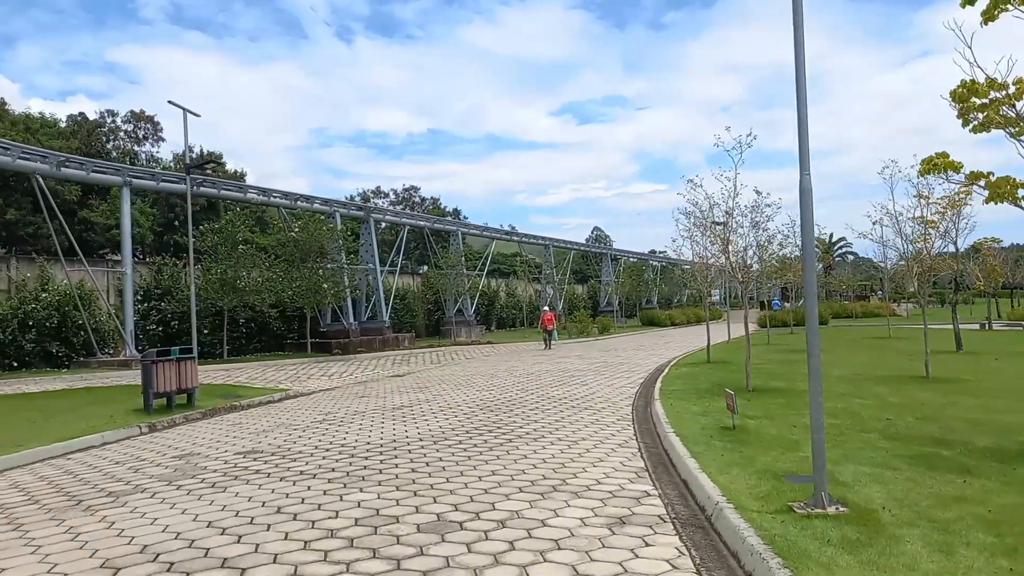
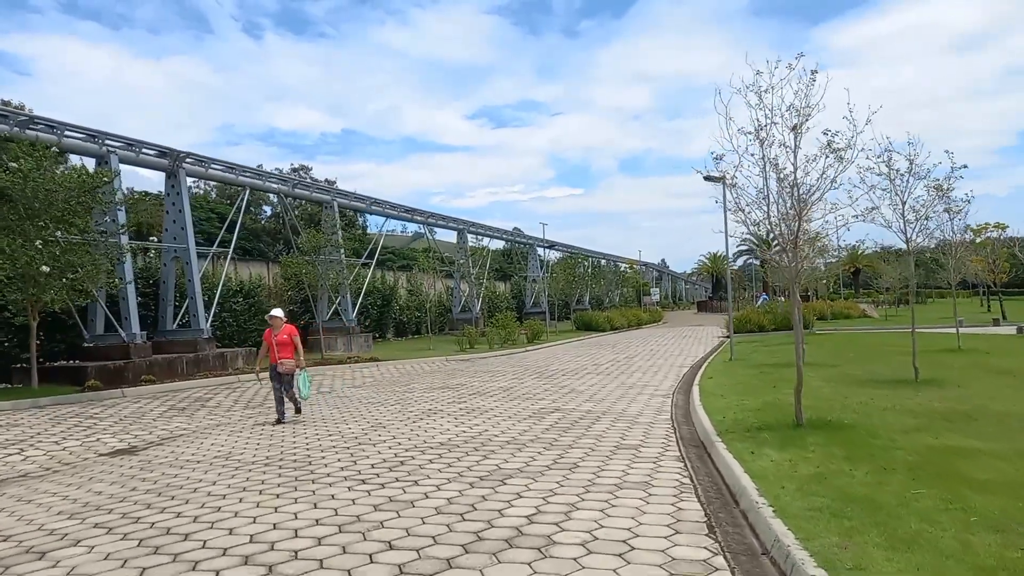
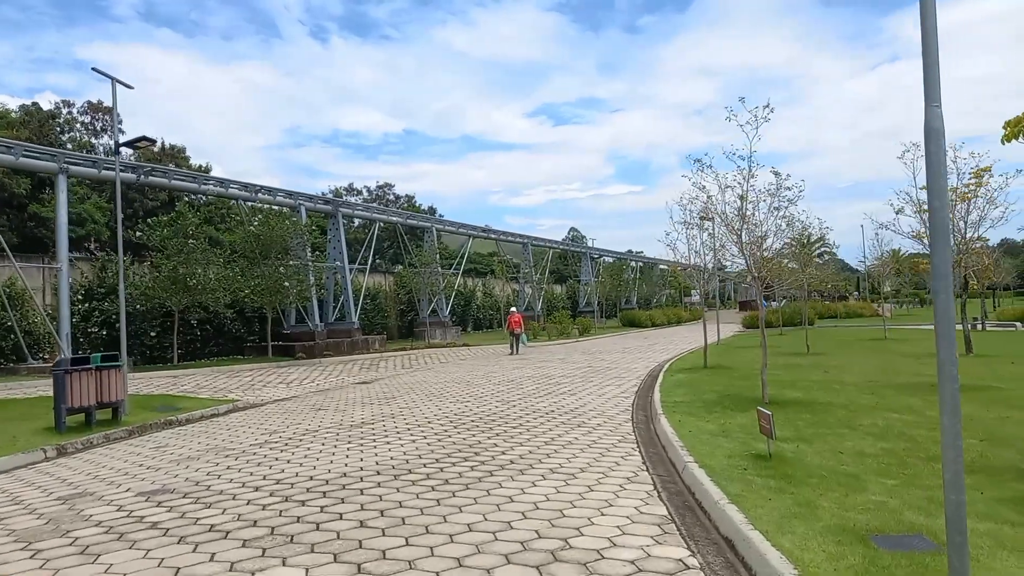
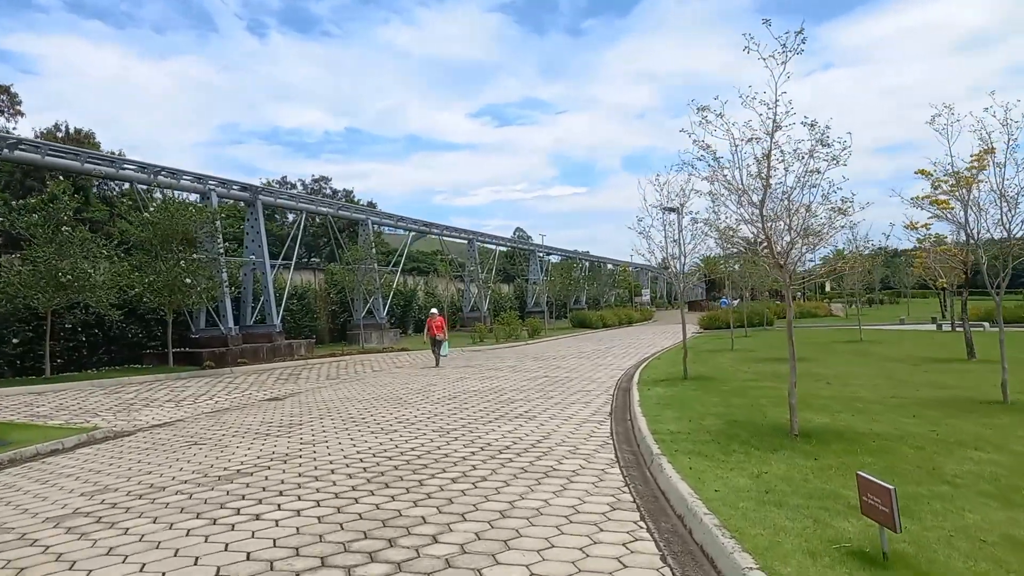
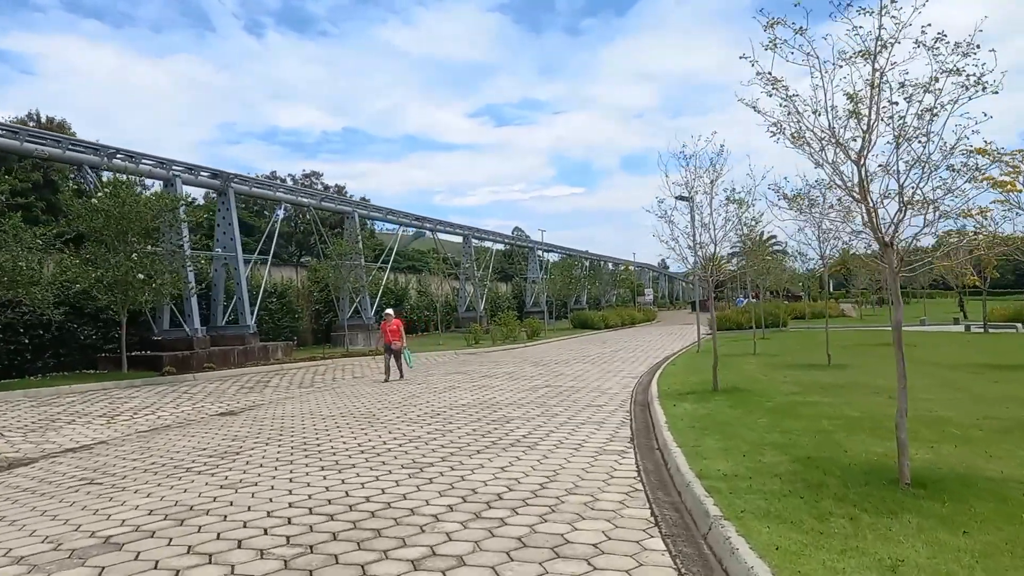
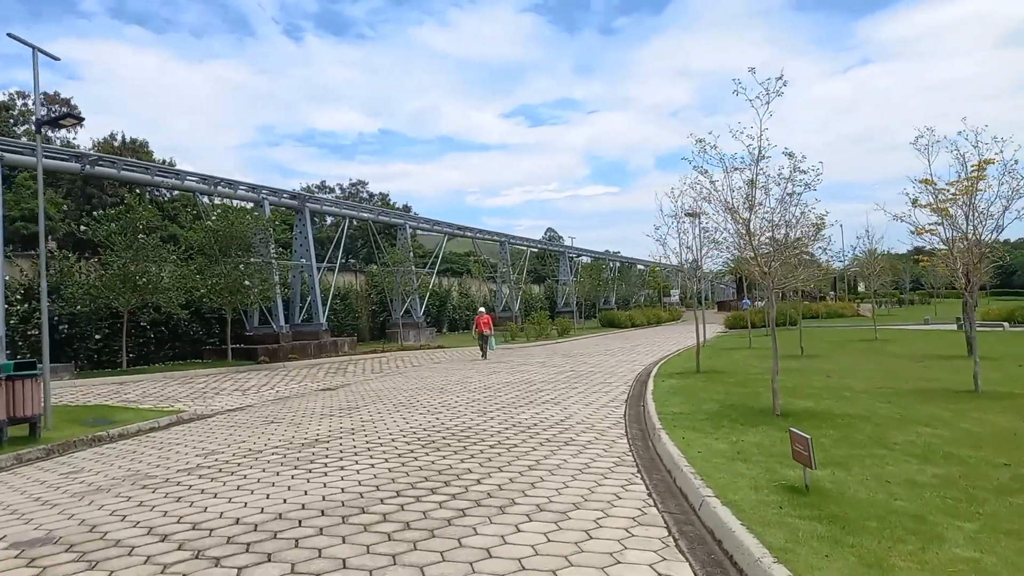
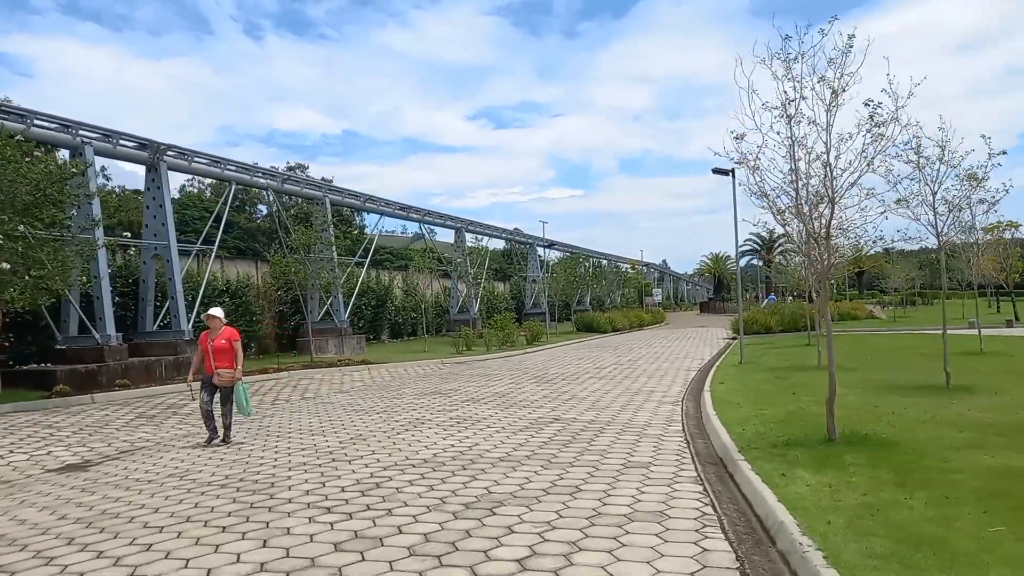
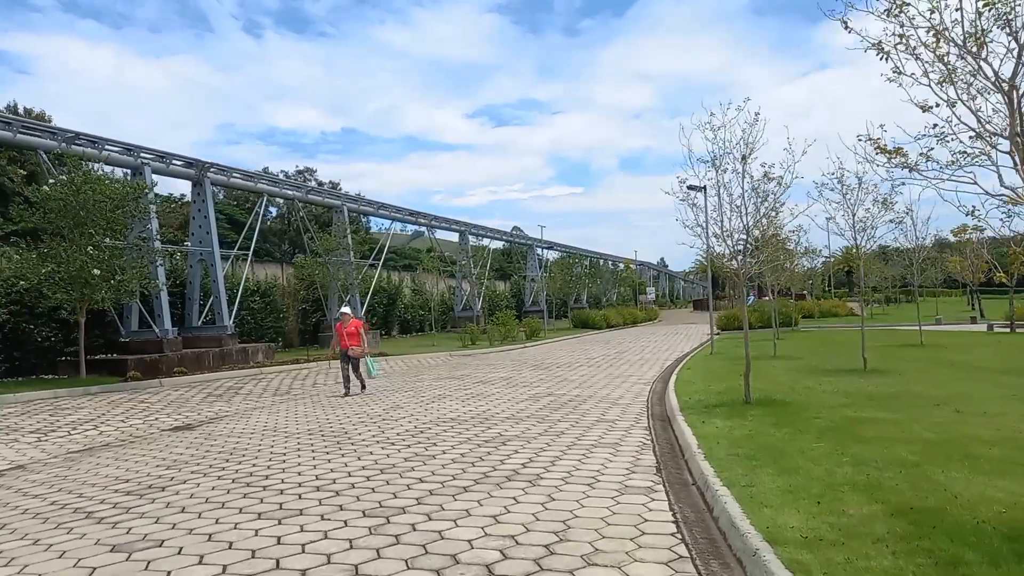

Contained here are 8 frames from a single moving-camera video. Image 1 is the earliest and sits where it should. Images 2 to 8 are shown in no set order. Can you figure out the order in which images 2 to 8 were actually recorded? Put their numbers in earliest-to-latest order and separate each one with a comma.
3, 6, 4, 5, 8, 2, 7
